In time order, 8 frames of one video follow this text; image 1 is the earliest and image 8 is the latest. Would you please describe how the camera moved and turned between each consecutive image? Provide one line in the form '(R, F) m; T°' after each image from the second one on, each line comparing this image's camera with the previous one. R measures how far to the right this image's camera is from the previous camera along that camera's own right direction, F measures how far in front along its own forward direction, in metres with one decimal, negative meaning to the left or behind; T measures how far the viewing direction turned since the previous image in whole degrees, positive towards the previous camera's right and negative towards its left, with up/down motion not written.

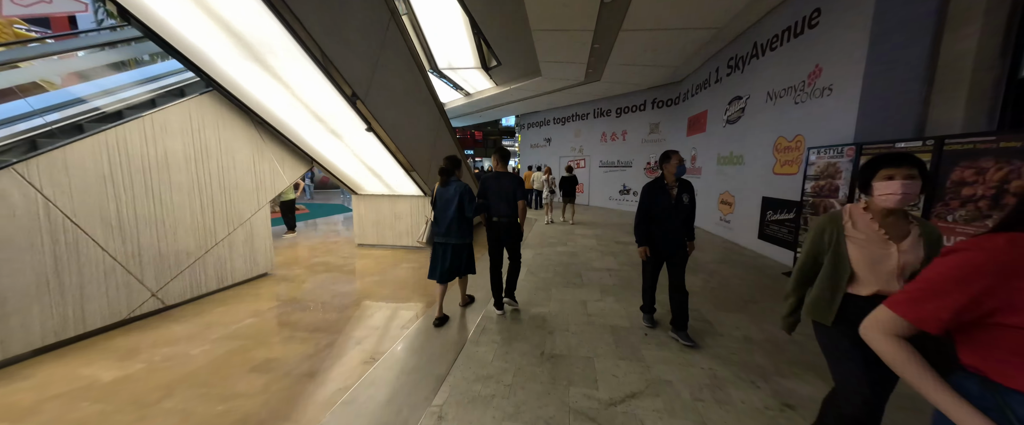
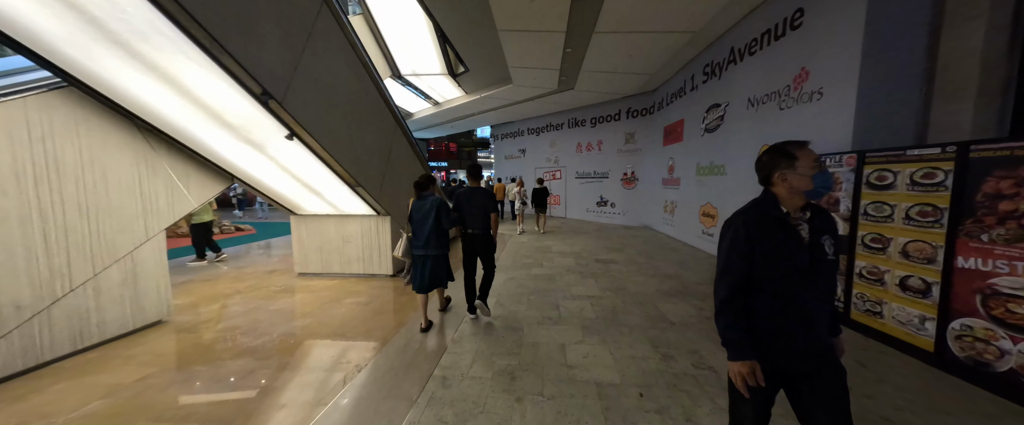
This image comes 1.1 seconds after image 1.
(+0.2, +0.6) m; +4°
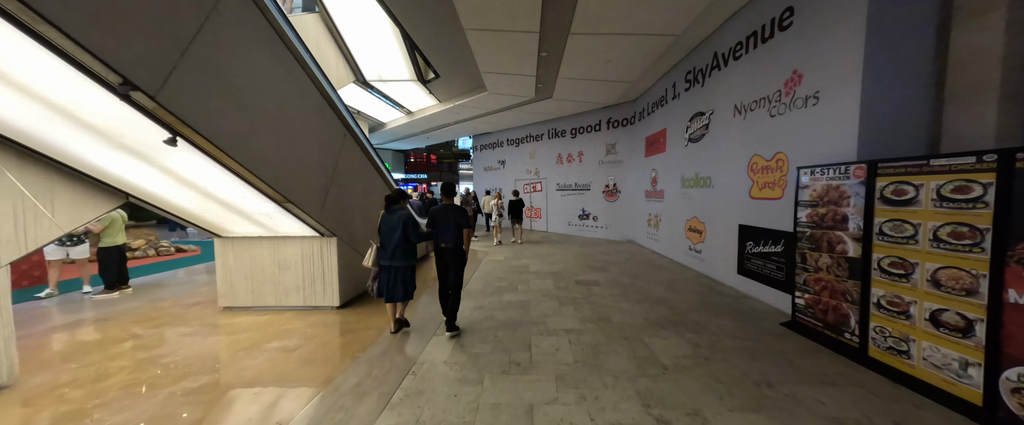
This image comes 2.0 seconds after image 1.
(+0.3, +0.5) m; +3°
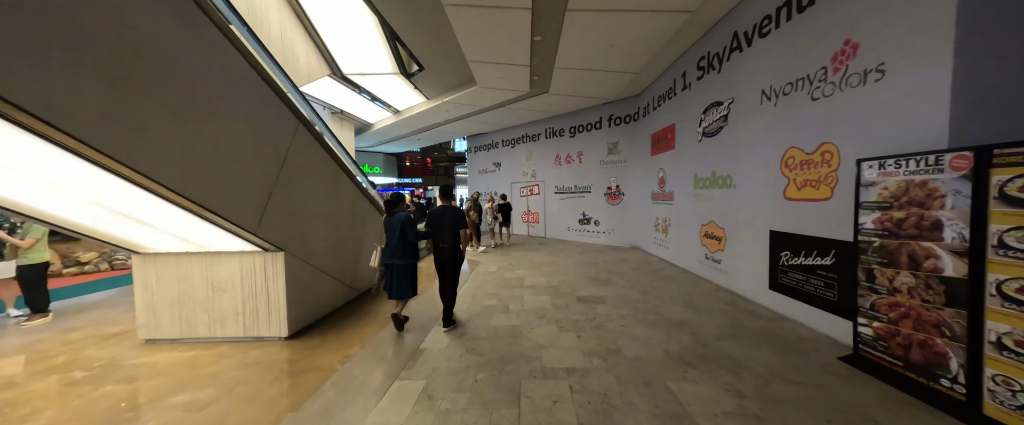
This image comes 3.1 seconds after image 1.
(+0.1, +0.6) m; 0°
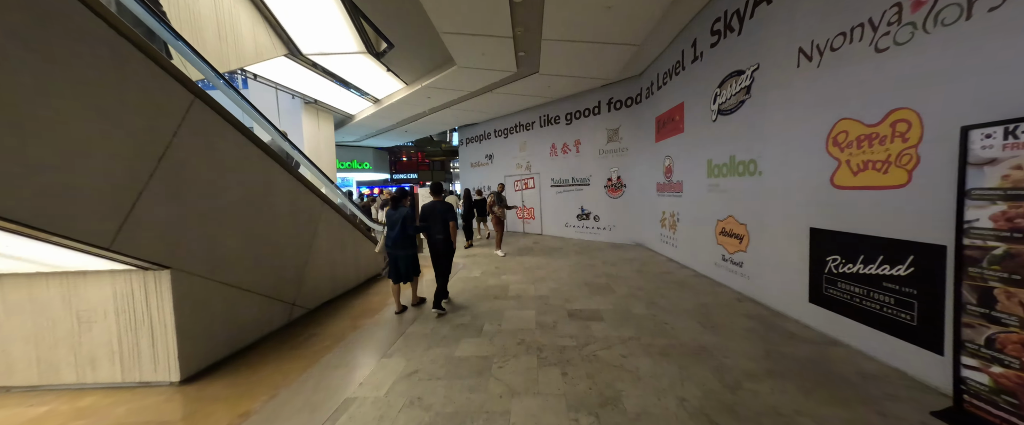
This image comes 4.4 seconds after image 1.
(+0.3, +0.7) m; -1°
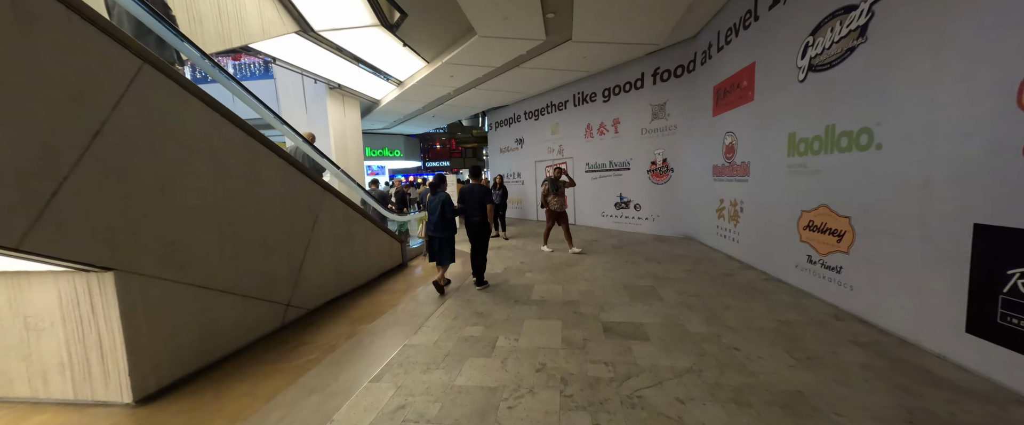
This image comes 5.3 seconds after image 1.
(+0.1, +0.6) m; -7°
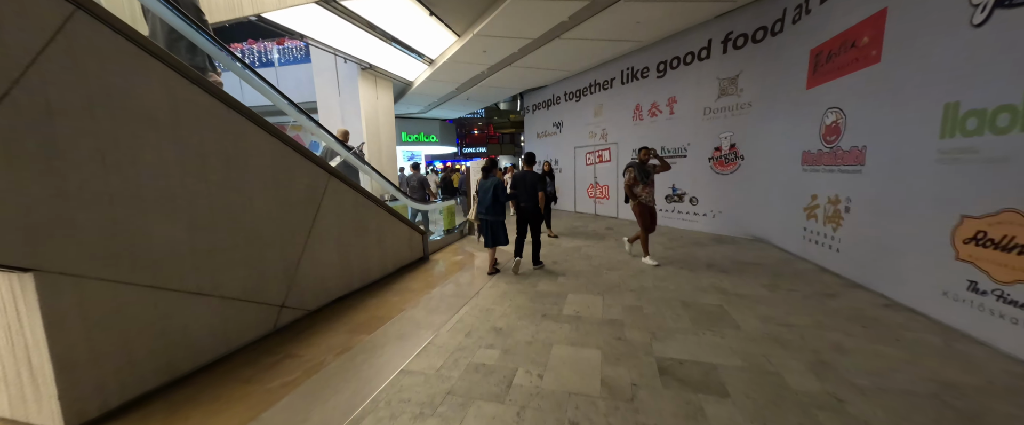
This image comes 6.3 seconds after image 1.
(0.0, +0.6) m; -7°
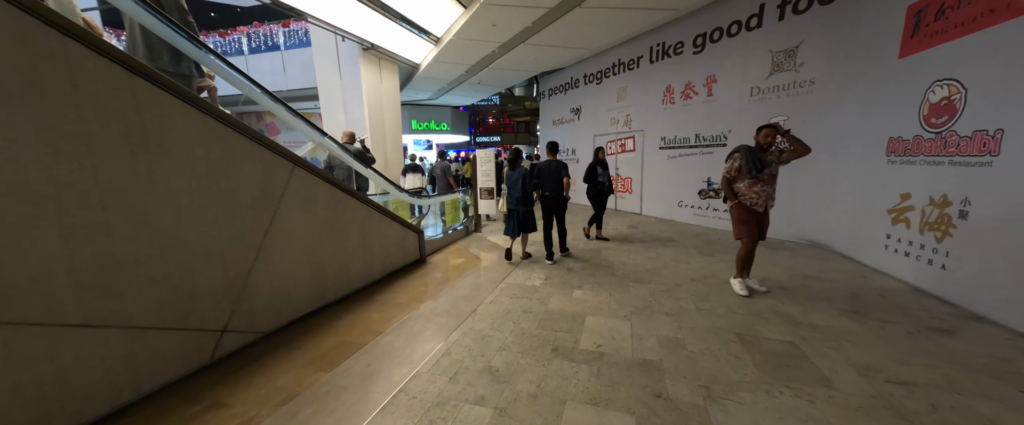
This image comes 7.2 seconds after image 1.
(+0.1, +0.6) m; -3°
